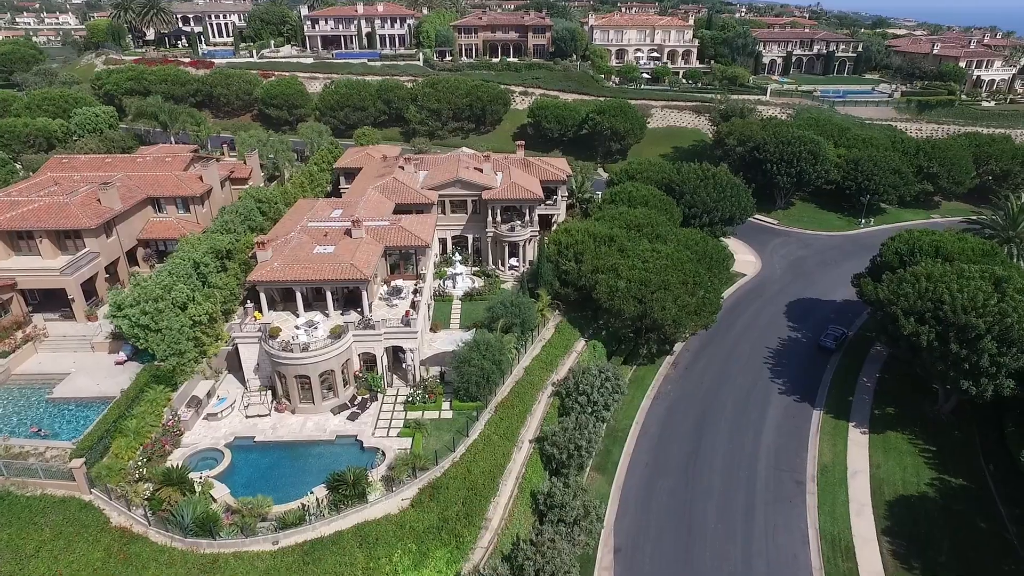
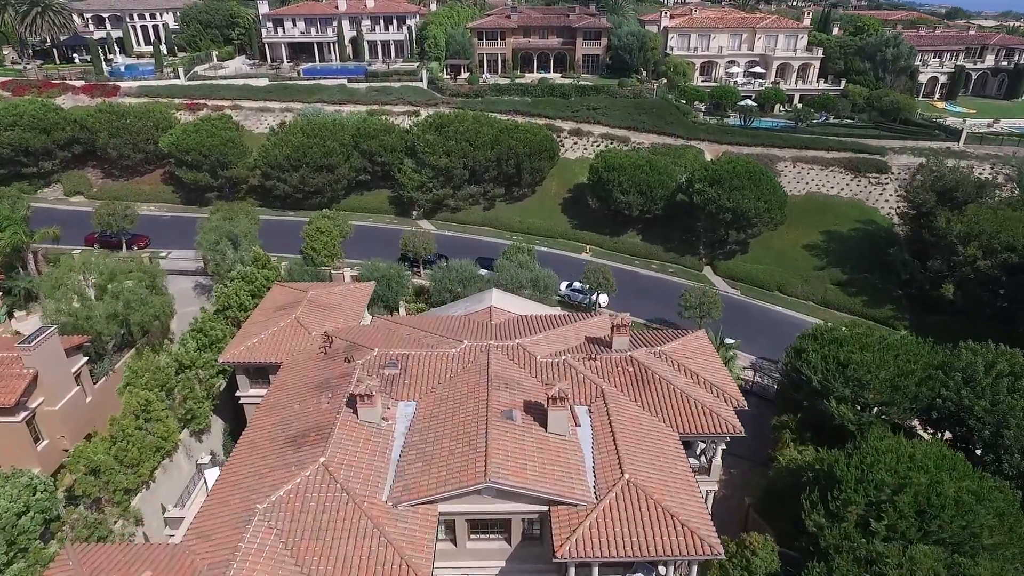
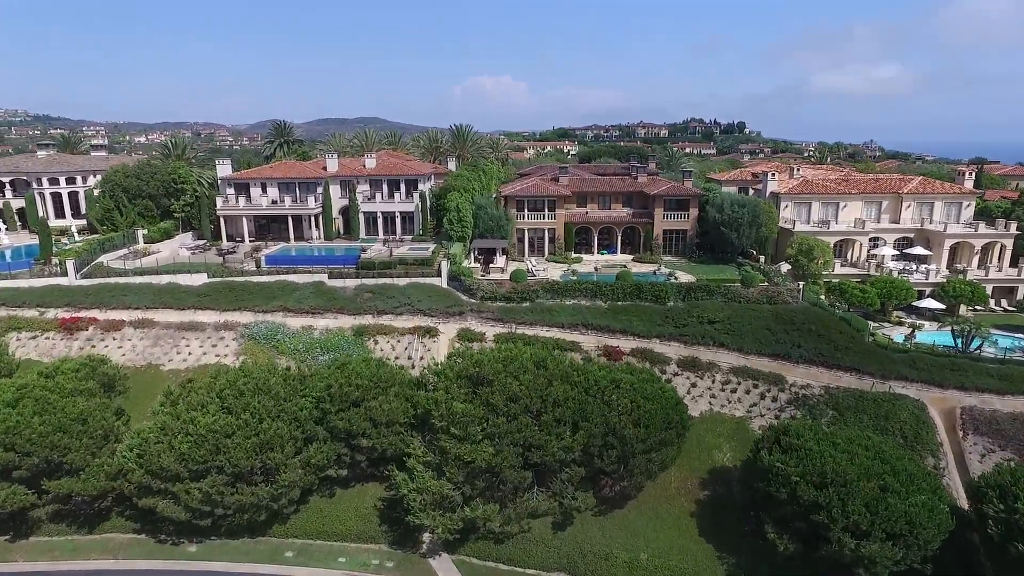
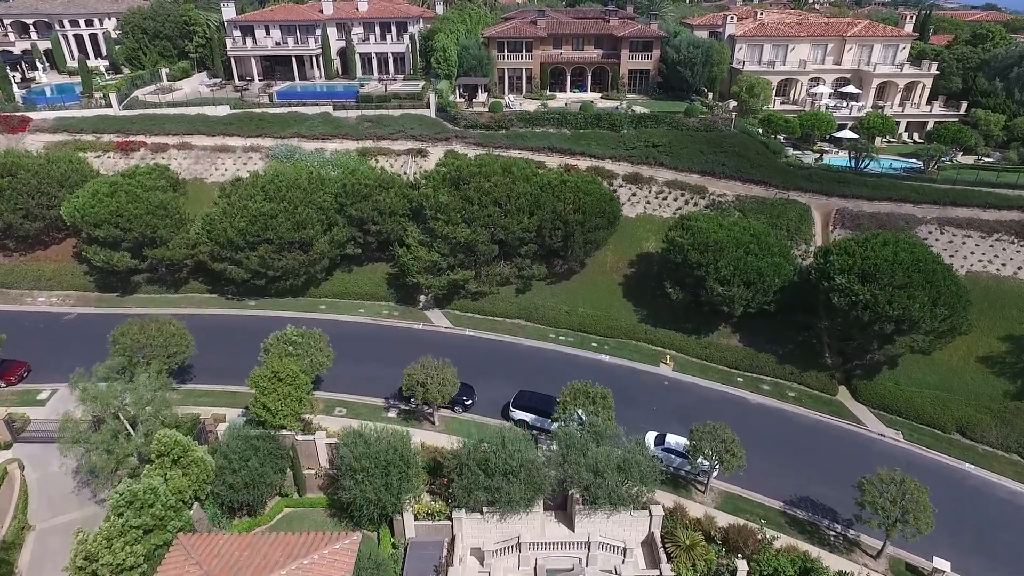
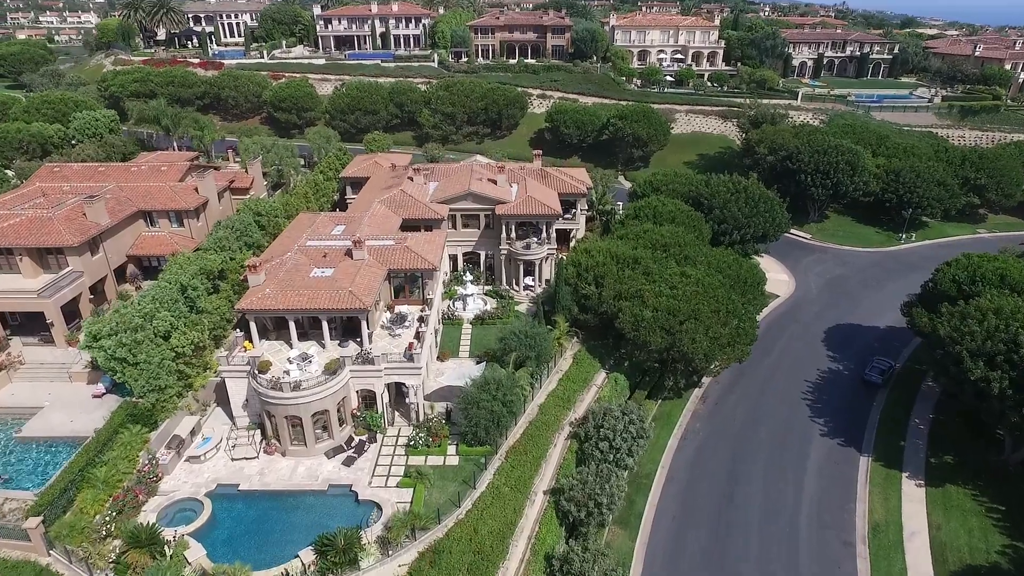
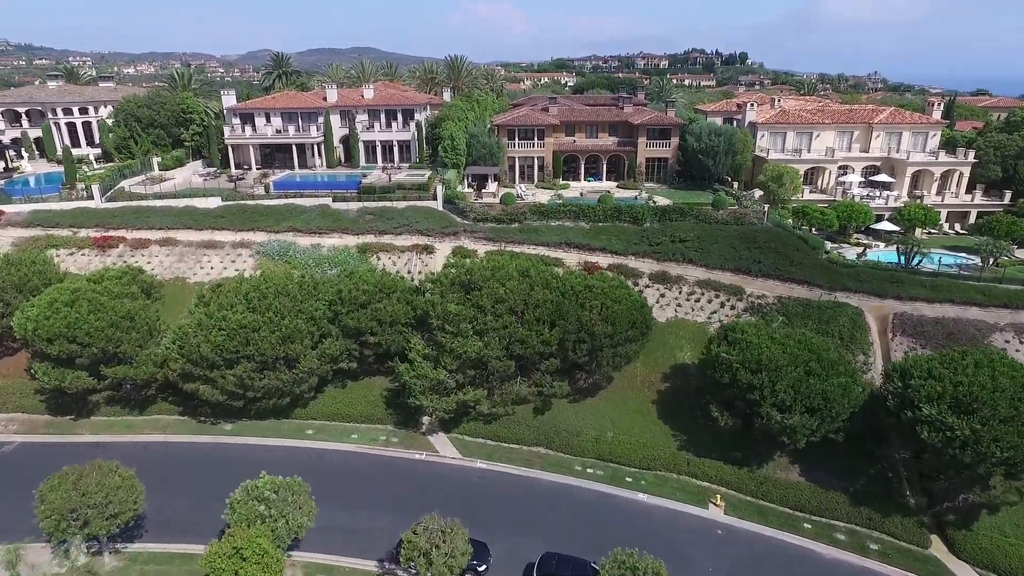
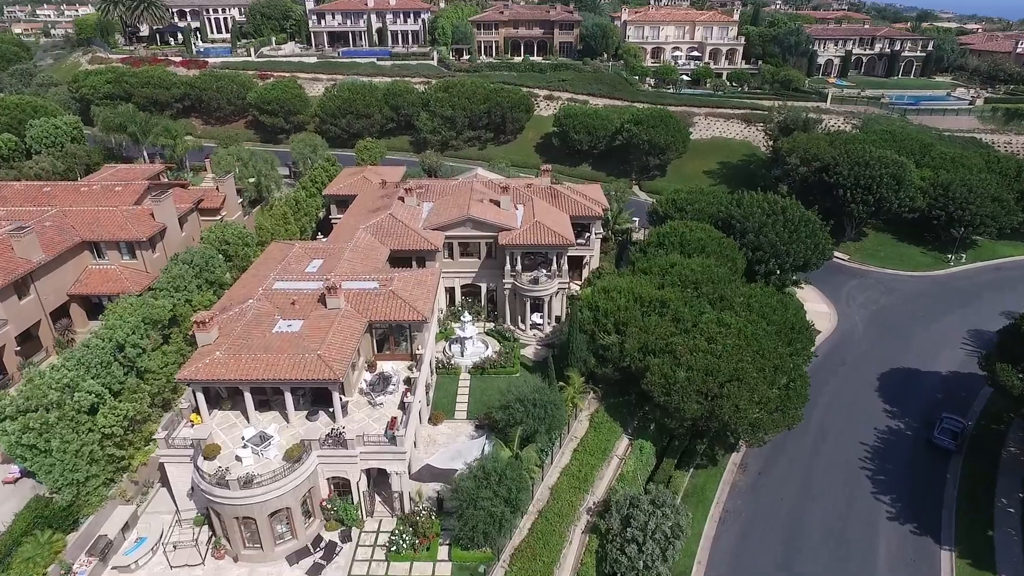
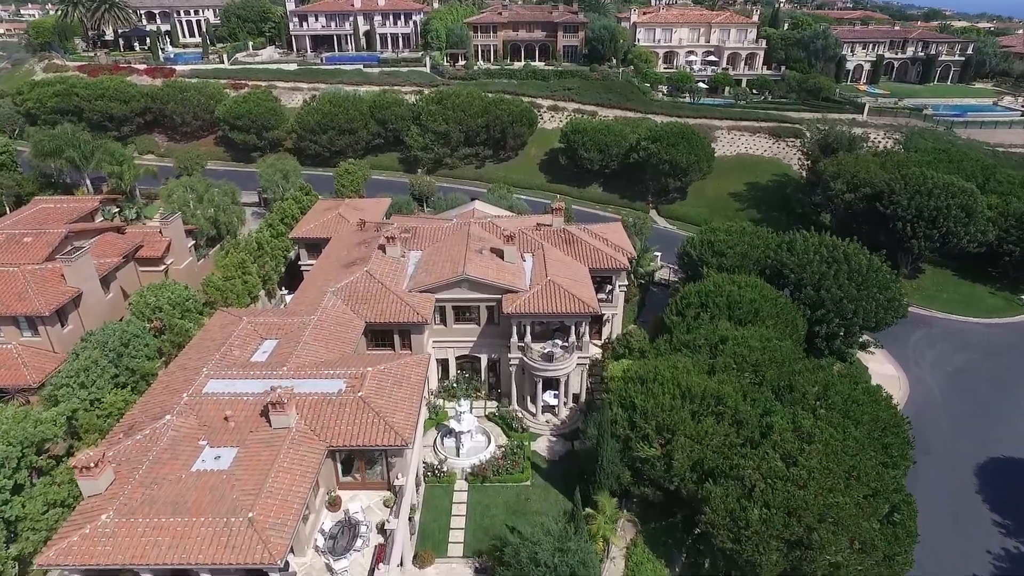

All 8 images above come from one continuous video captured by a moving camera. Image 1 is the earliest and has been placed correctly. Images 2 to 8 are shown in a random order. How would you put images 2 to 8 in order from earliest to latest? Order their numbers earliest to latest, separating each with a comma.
5, 7, 8, 2, 4, 6, 3
